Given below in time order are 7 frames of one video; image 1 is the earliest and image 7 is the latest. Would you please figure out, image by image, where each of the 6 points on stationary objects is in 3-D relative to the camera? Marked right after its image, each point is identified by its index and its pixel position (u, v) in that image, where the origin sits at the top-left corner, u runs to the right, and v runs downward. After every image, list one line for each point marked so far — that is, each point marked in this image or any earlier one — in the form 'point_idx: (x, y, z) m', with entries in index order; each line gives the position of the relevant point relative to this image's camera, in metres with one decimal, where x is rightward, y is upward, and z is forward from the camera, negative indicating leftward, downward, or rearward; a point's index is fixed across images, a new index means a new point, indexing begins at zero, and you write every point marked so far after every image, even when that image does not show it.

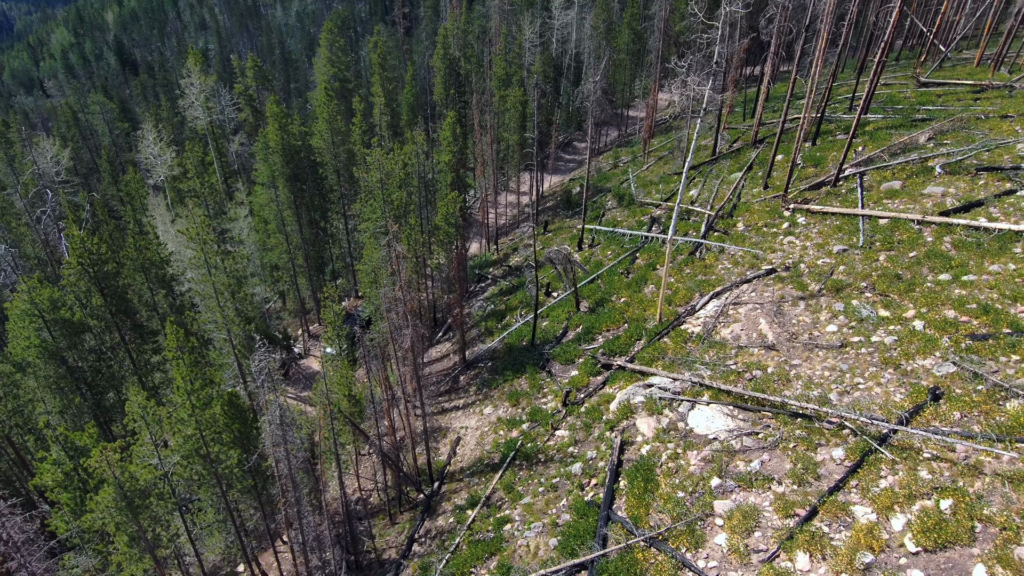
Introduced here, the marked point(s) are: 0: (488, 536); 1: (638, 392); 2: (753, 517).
0: (-0.7, -6.8, +17.6) m
1: (+3.9, -3.2, +19.7) m
2: (+5.3, -5.0, +14.2) m
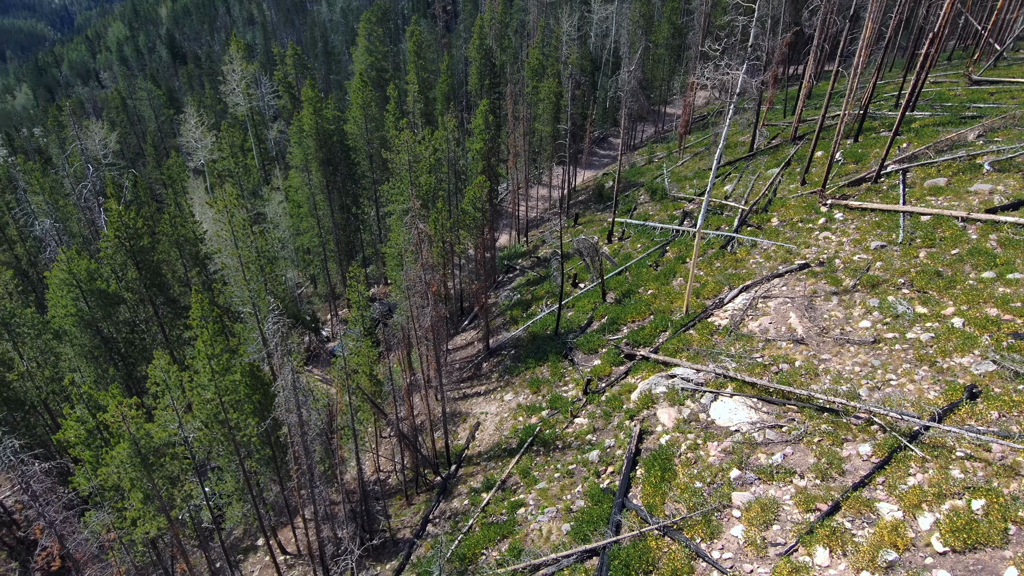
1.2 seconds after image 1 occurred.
0: (-0.3, -6.3, +17.5) m
1: (+4.5, -2.8, +19.3) m
2: (+5.6, -4.7, +13.7) m
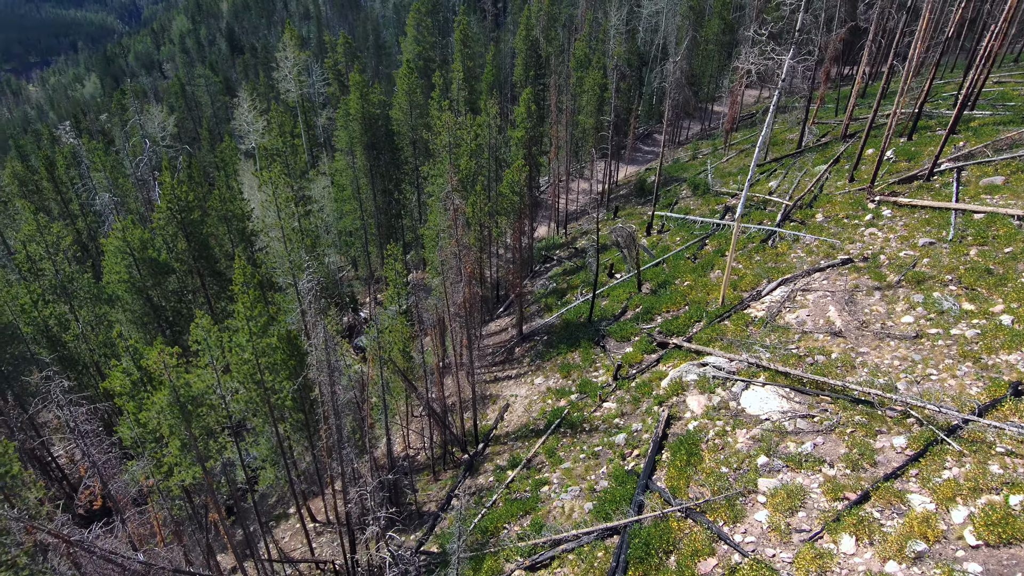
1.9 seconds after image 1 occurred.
0: (+0.4, -5.7, +17.6) m
1: (+5.3, -2.4, +19.2) m
2: (+6.0, -4.4, +13.5) m
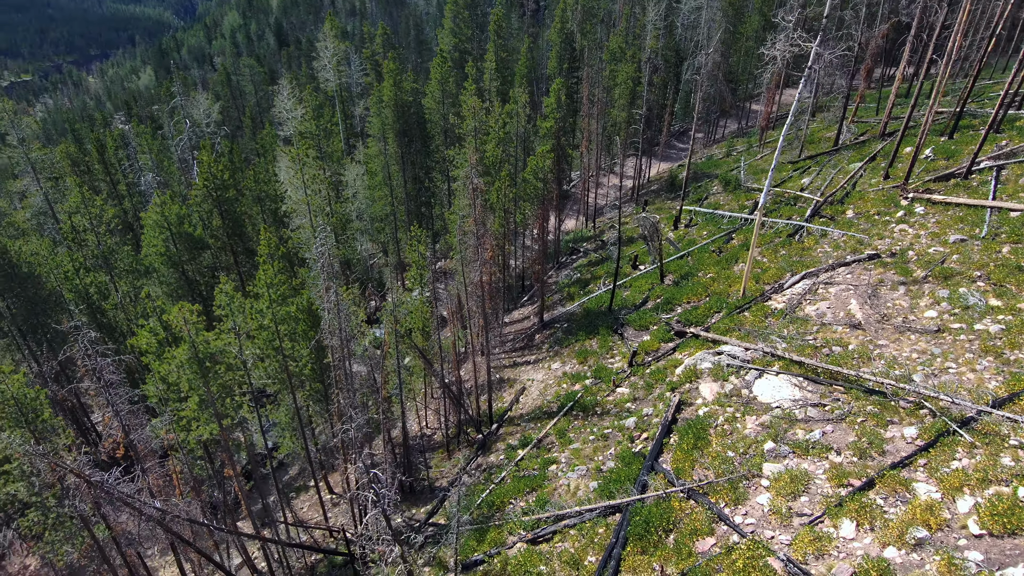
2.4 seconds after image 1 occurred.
0: (+0.6, -5.1, +17.8) m
1: (+5.8, -2.1, +19.1) m
2: (+6.1, -4.0, +13.4) m
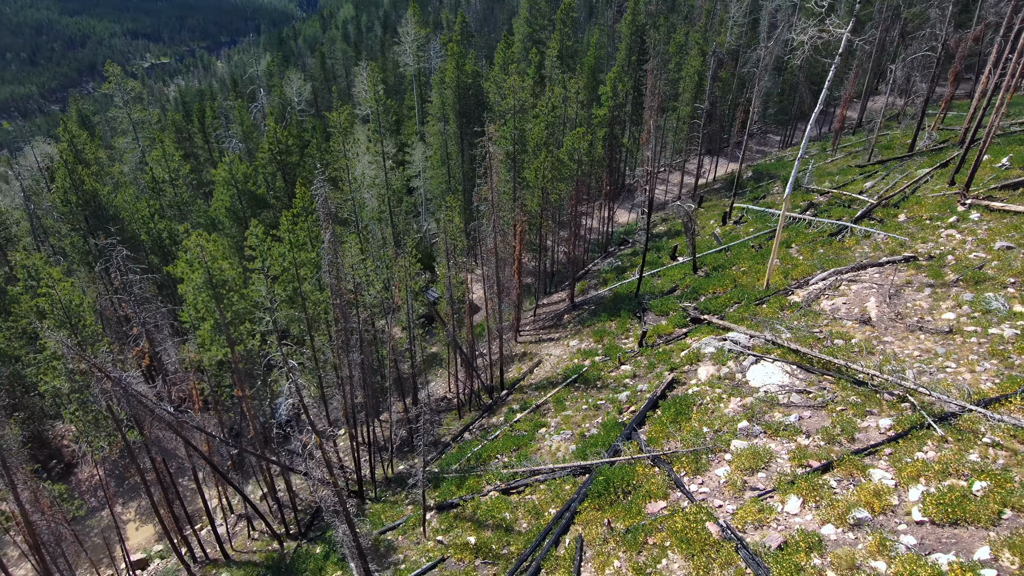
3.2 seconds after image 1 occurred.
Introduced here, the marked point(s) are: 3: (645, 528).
0: (+0.4, -4.2, +18.5) m
1: (+5.9, -1.6, +19.0) m
2: (+5.2, -3.6, +13.4) m
3: (+2.6, -4.8, +12.7) m
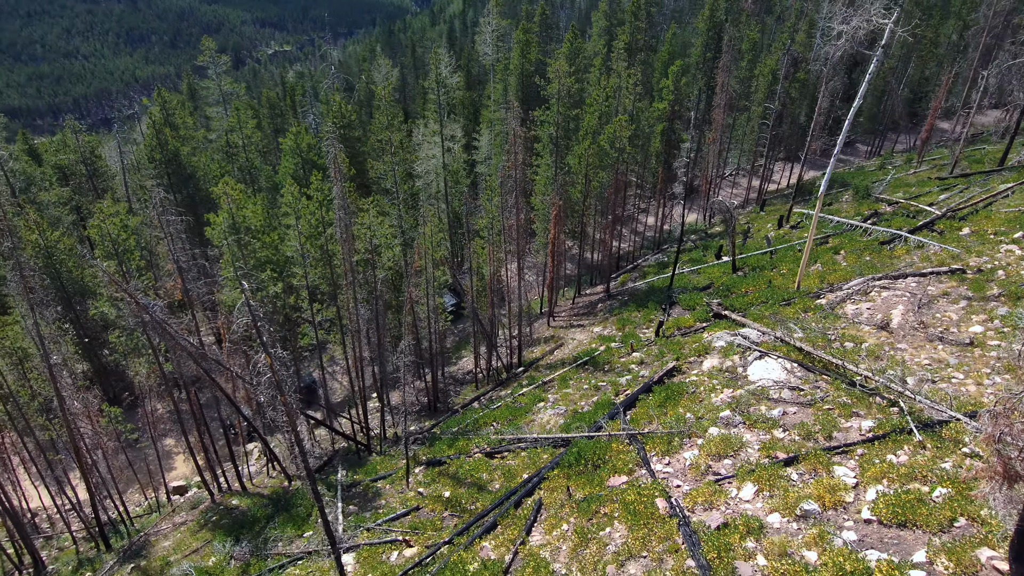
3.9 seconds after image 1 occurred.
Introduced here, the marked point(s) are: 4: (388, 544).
0: (+0.4, -3.5, +18.9) m
1: (+6.1, -1.4, +18.7) m
2: (+4.5, -3.3, +13.1) m
3: (+1.8, -4.2, +12.8) m
4: (-2.7, -5.6, +14.1) m
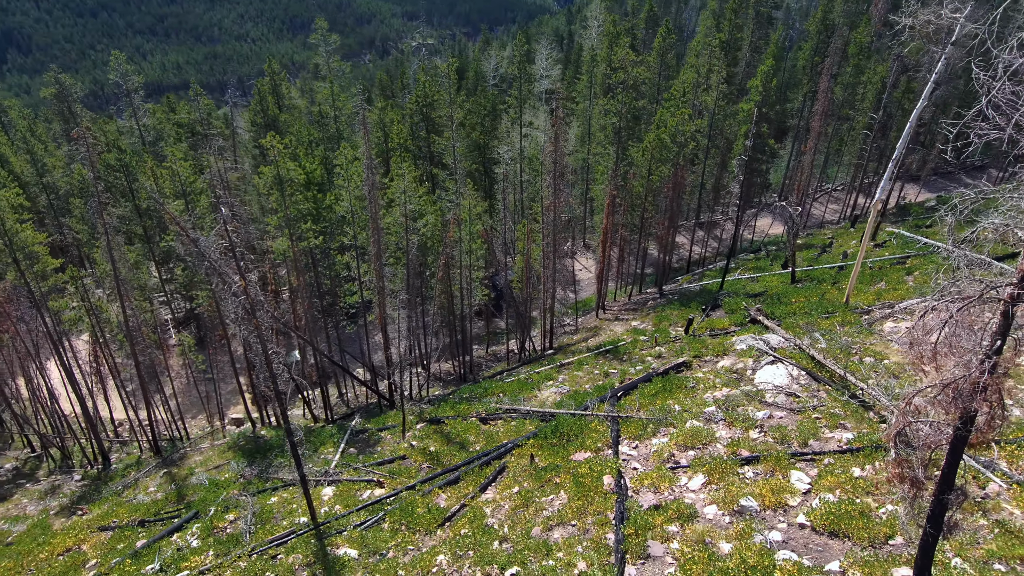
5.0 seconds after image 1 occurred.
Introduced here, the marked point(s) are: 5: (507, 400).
0: (+0.7, -2.9, +19.1) m
1: (+6.5, -1.4, +17.9) m
2: (+3.8, -3.0, +12.7) m
3: (+0.9, -3.7, +12.9) m
4: (-3.4, -4.5, +14.9) m
5: (-0.2, -3.1, +17.7) m
